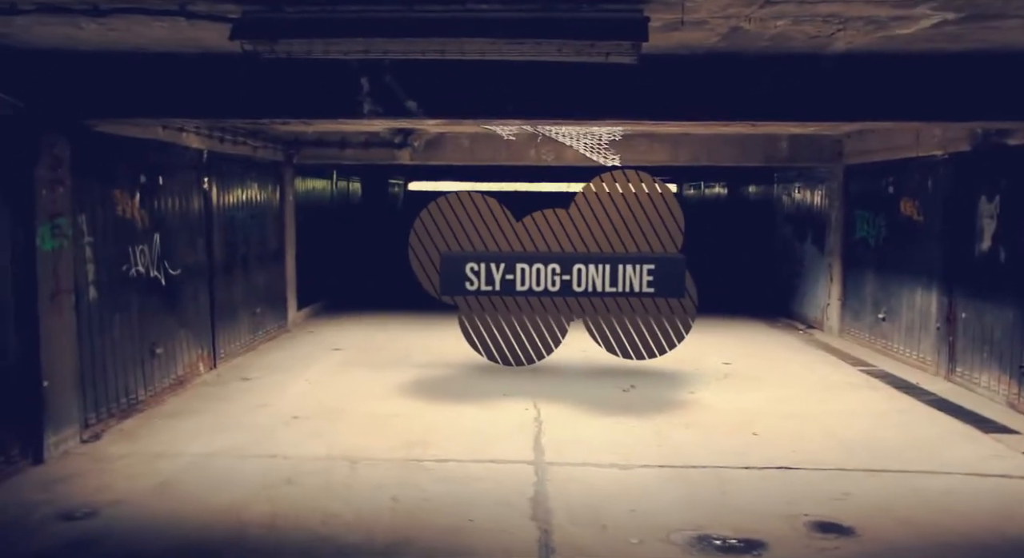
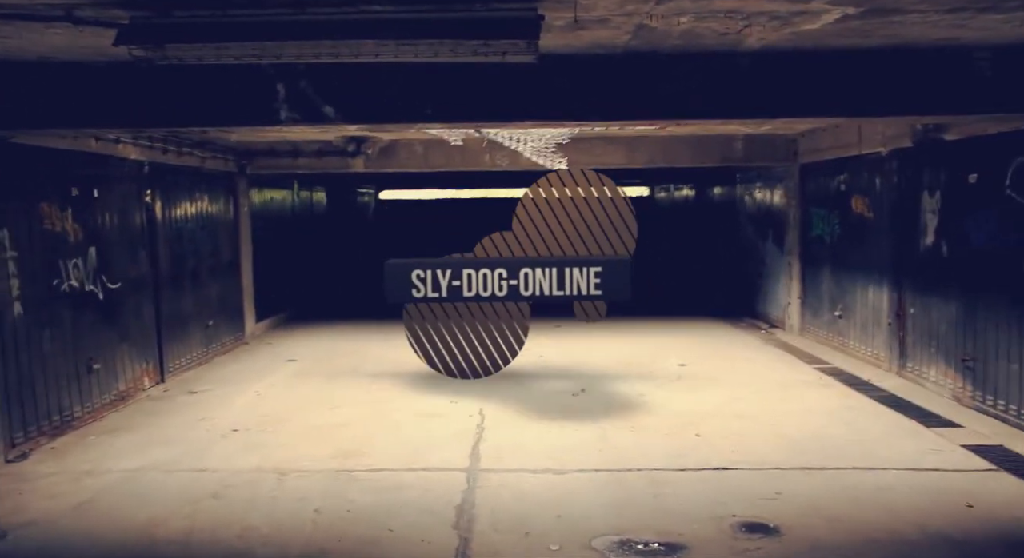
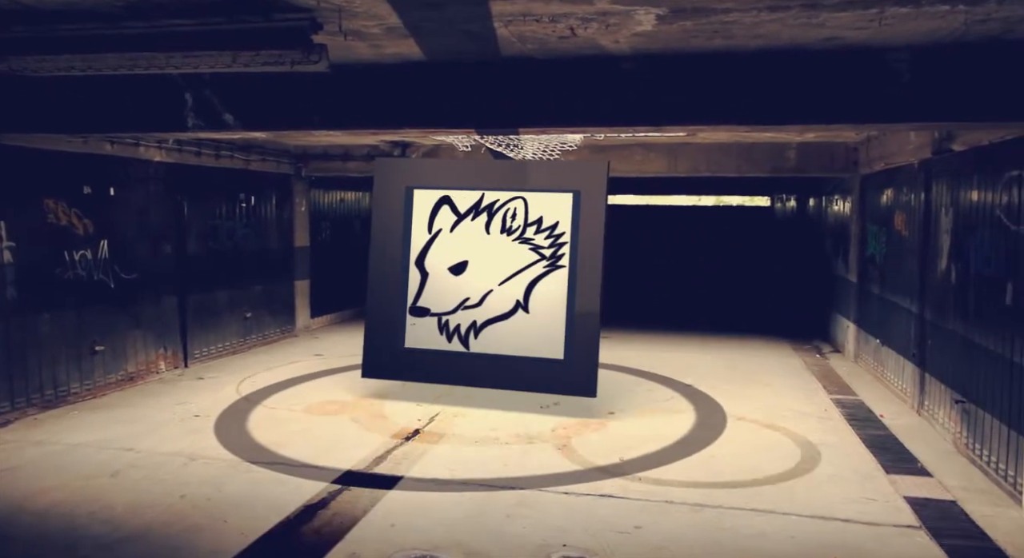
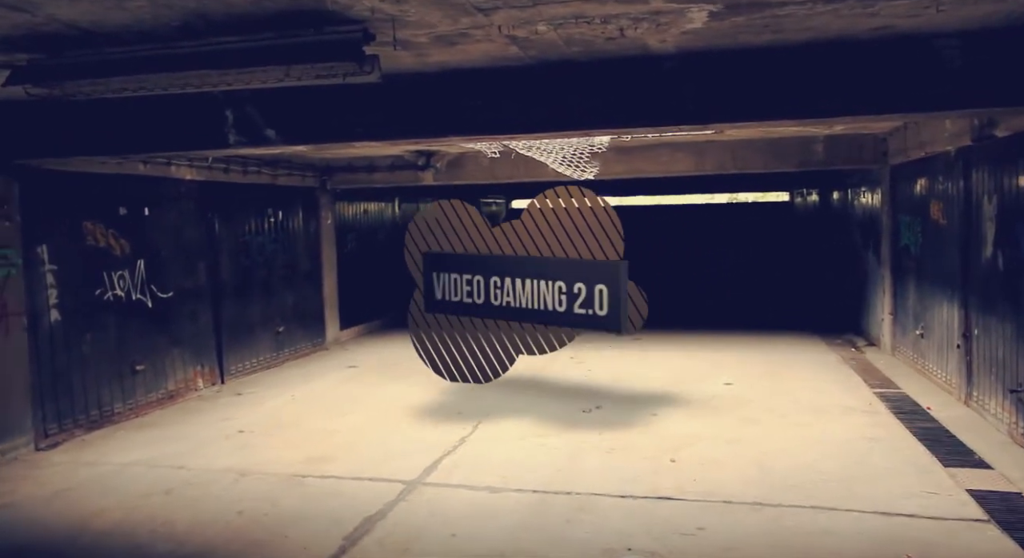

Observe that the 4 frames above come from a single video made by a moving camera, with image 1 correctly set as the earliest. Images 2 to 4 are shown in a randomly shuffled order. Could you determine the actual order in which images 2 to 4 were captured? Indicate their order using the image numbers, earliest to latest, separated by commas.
2, 4, 3
